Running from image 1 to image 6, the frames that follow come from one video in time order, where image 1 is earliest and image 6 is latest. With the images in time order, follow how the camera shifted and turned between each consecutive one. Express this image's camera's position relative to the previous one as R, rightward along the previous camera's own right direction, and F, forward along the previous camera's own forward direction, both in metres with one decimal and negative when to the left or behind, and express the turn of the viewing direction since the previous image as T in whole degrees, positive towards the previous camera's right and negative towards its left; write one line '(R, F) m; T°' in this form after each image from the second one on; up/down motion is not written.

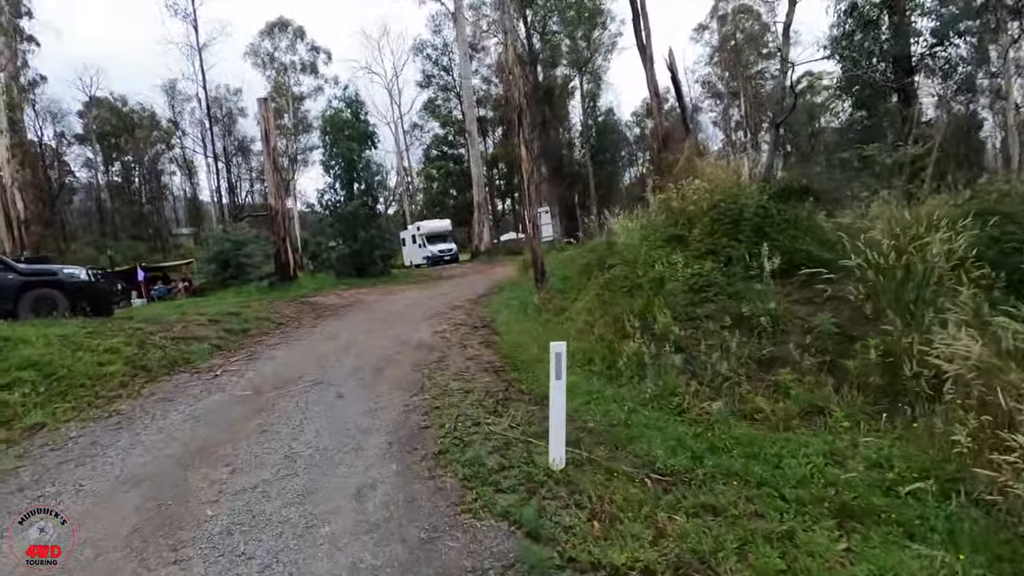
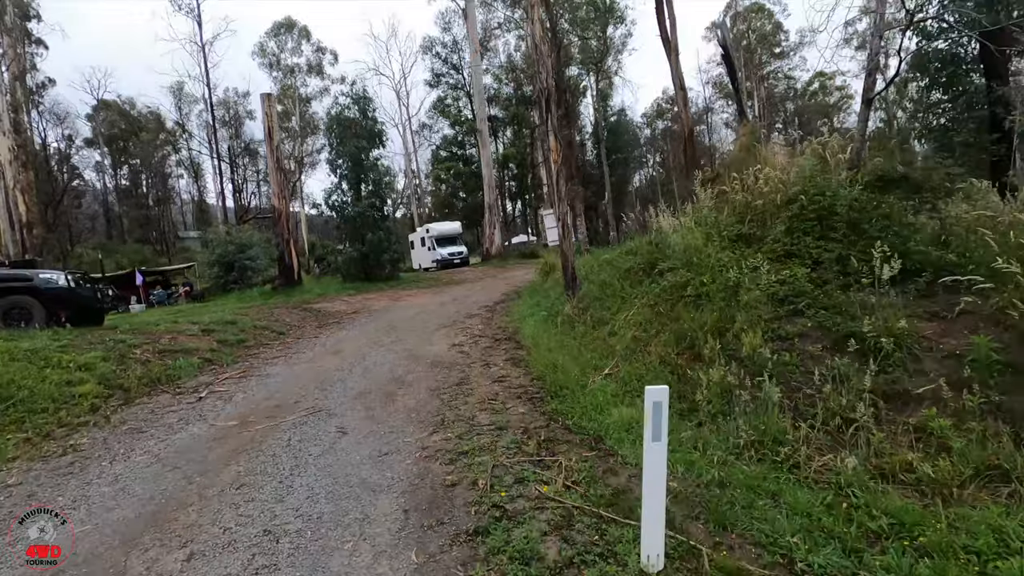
(-0.4, +1.3) m; -1°
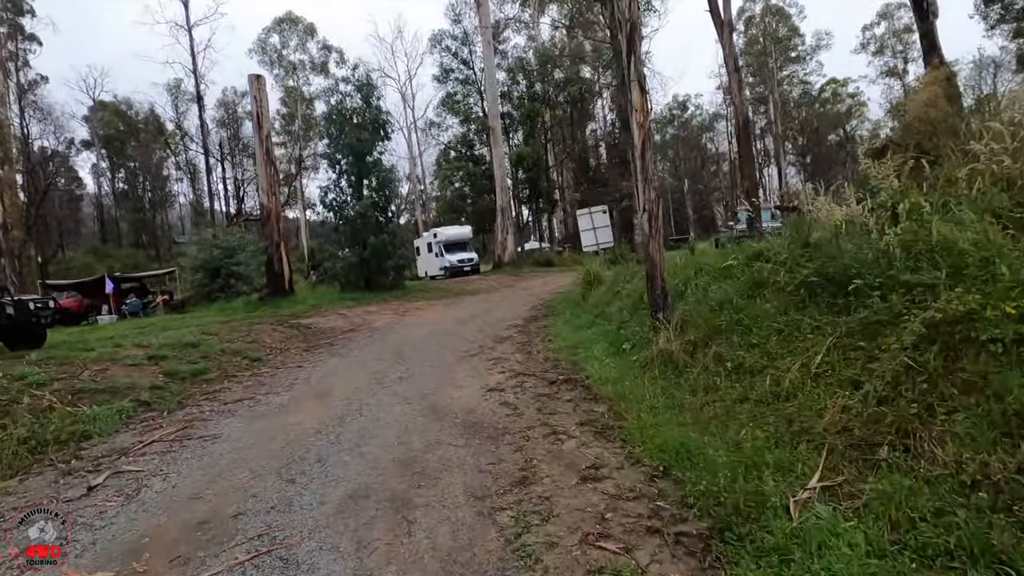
(-0.8, +3.1) m; 0°
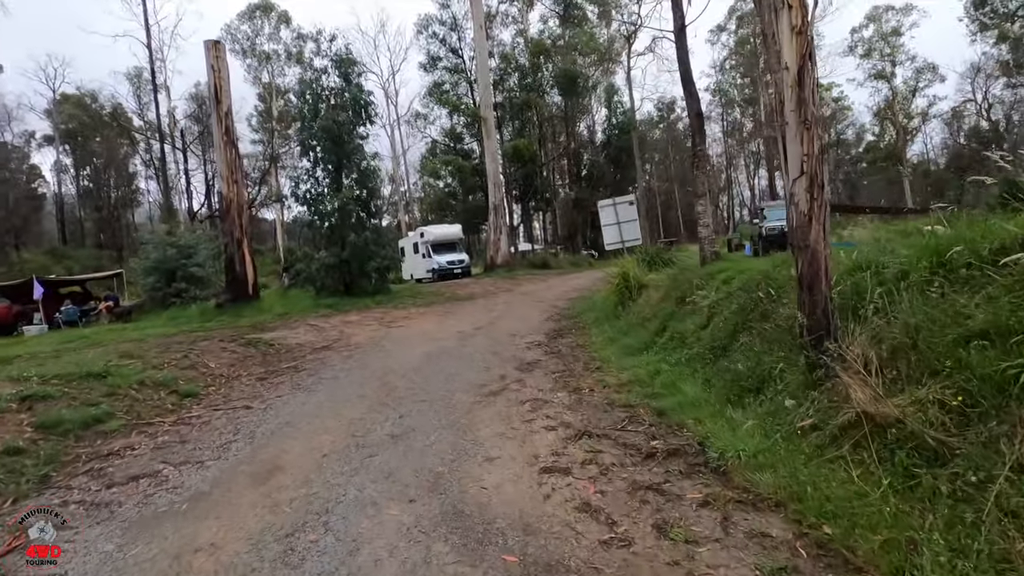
(-0.7, +2.8) m; +2°
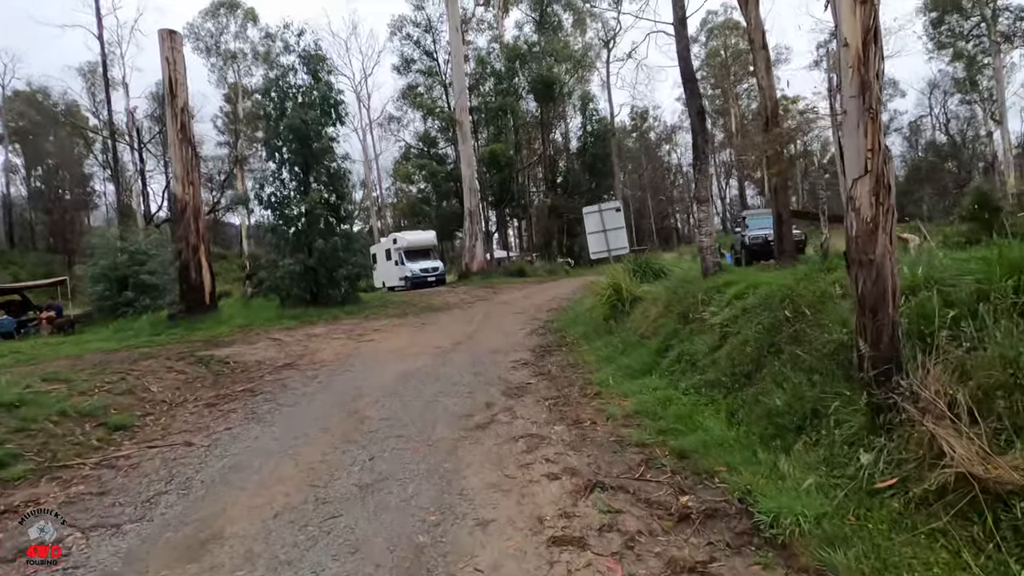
(-0.2, +0.9) m; +3°
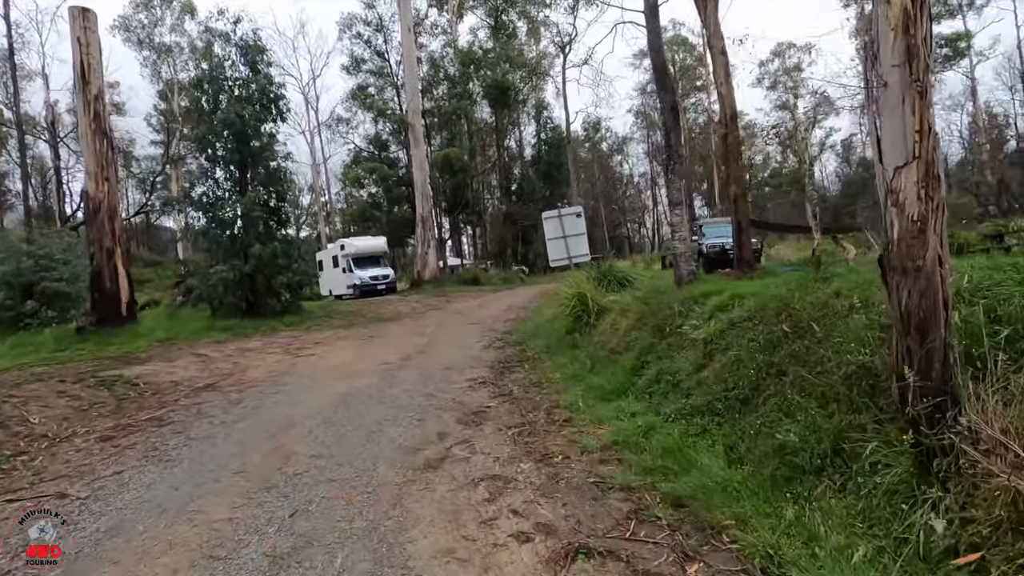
(0.0, +0.9) m; +5°
